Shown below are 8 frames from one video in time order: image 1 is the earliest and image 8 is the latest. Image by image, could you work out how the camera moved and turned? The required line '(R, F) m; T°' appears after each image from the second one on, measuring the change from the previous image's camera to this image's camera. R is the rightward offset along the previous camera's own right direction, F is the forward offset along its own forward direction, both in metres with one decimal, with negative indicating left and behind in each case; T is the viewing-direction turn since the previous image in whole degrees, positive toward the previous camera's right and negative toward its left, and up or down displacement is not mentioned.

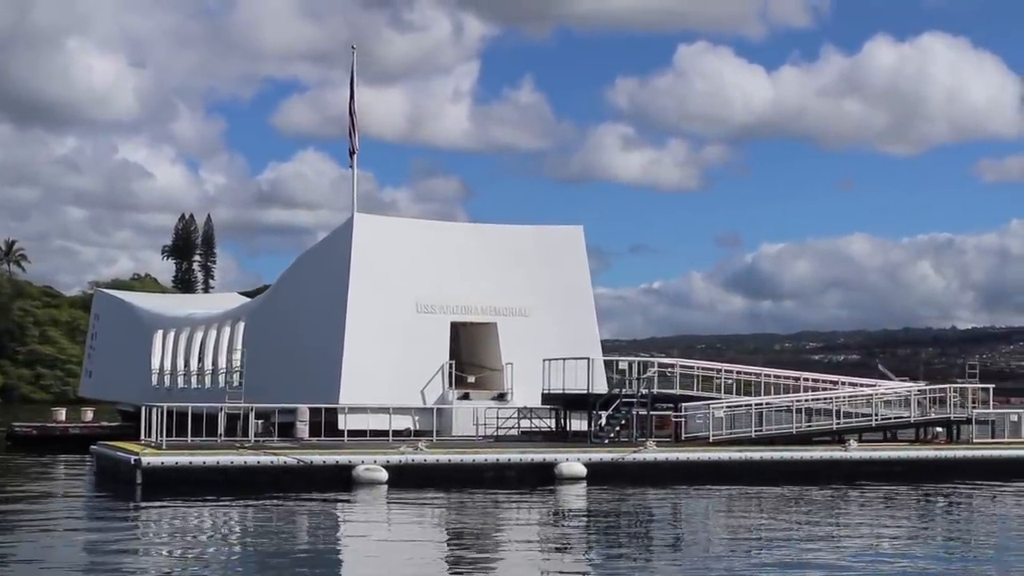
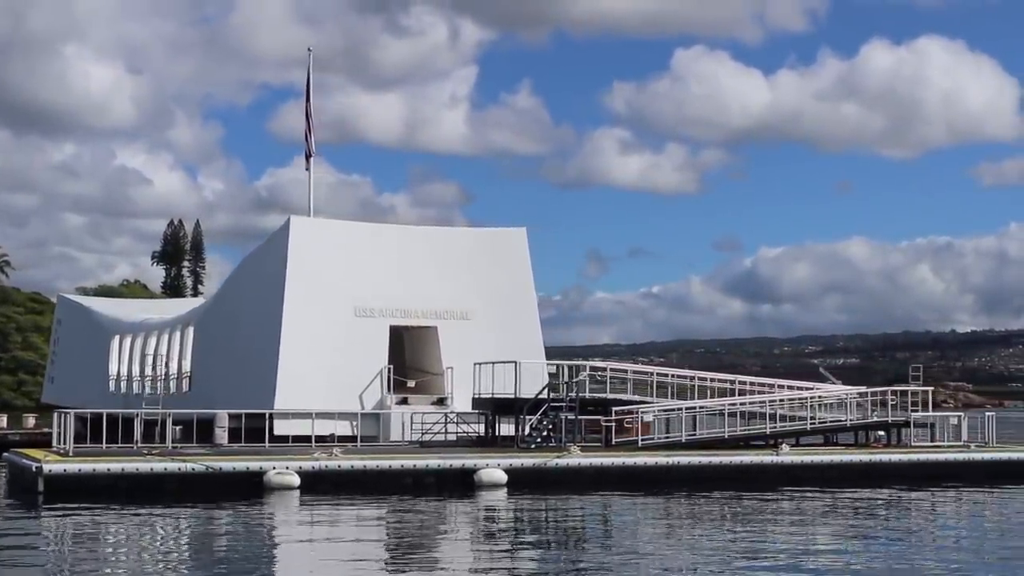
(+1.6, +0.5) m; 0°
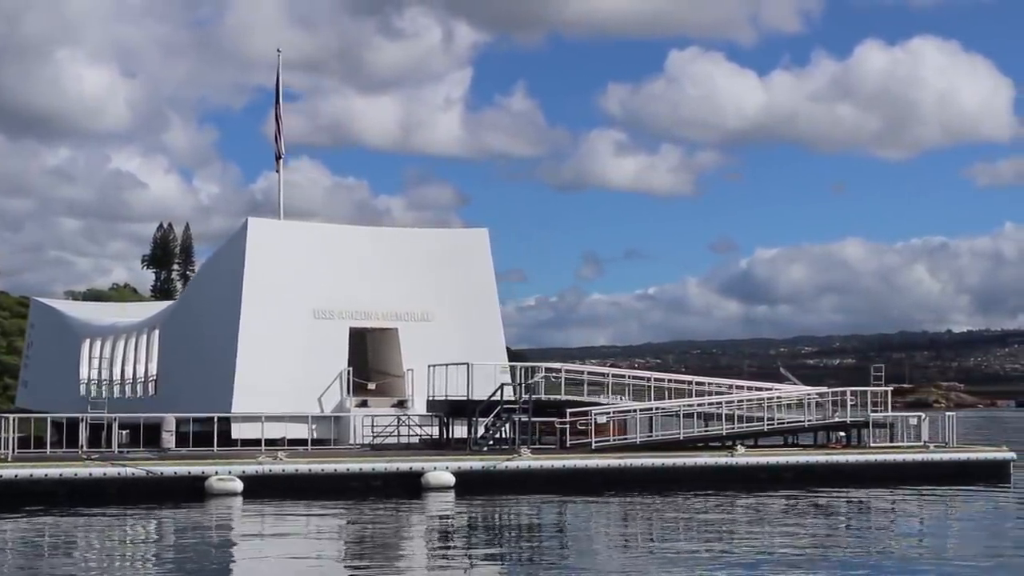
(+1.0, +0.3) m; 0°
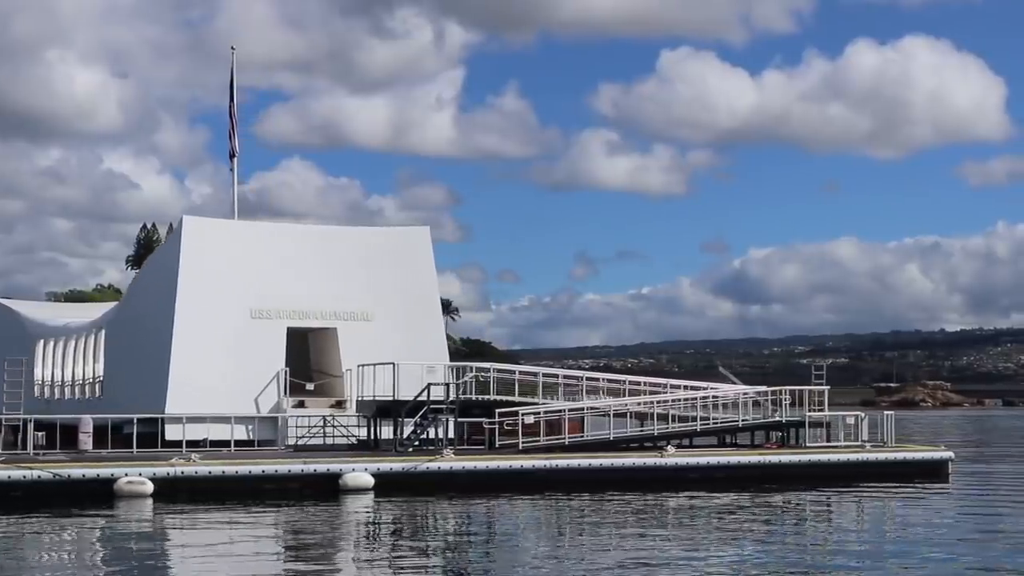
(+1.4, +0.4) m; 0°
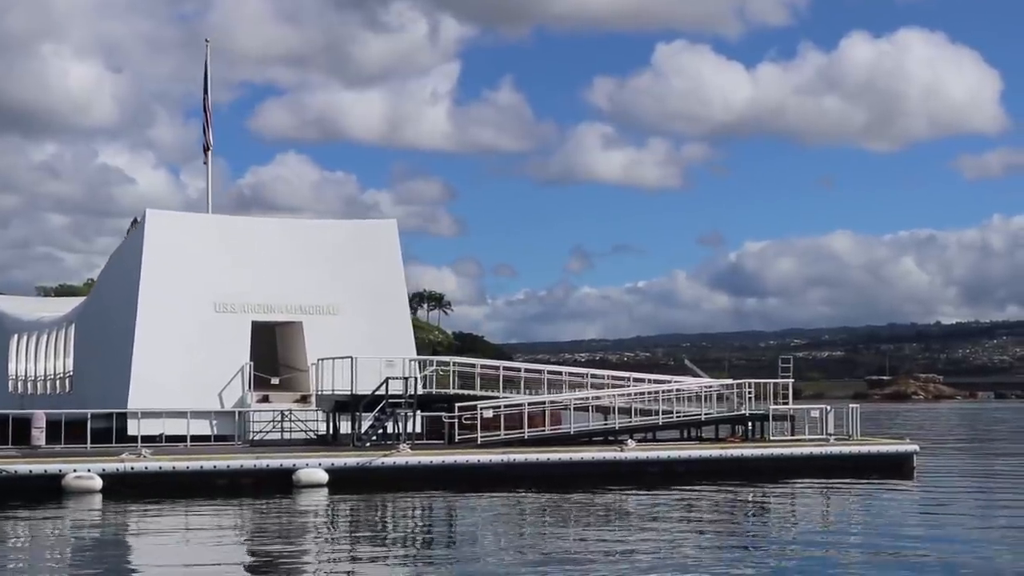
(+0.8, +0.3) m; 0°
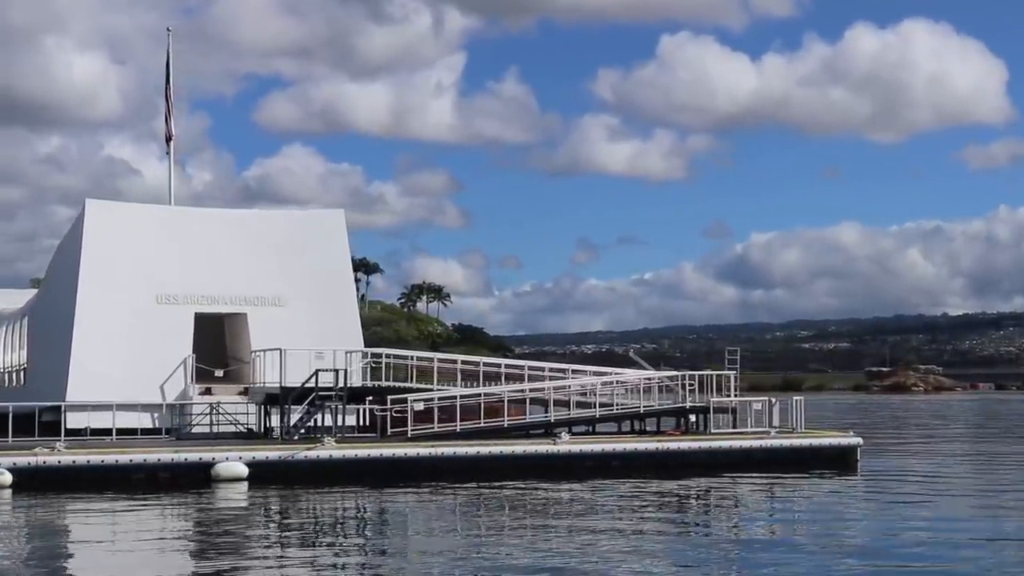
(+1.6, +0.5) m; 0°
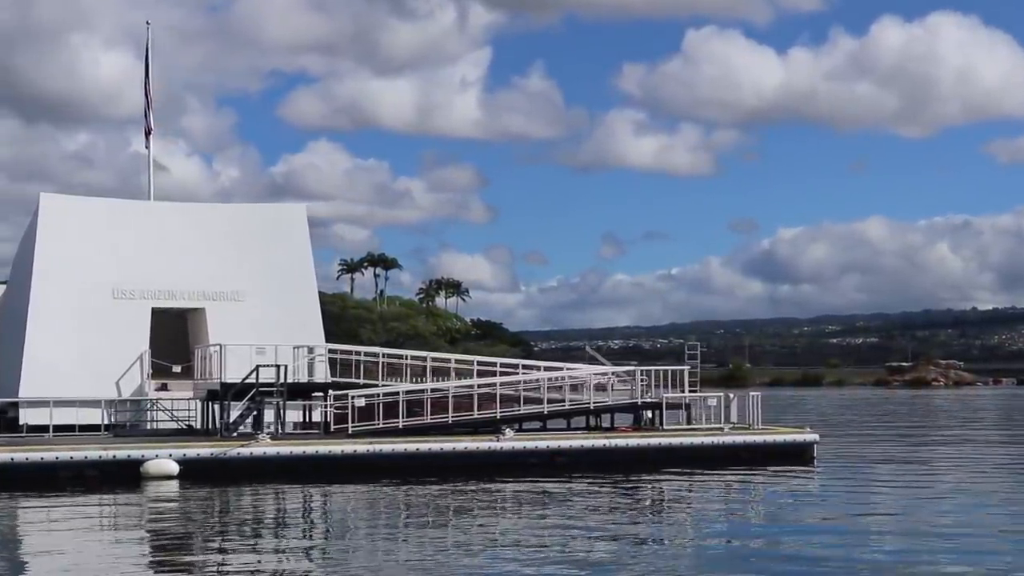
(+1.7, +0.5) m; -1°
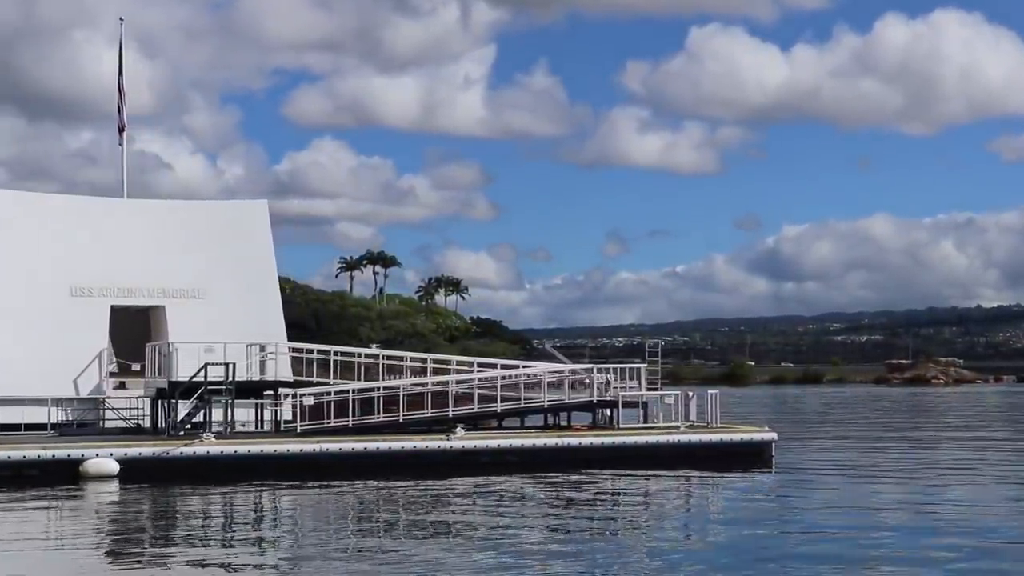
(+1.1, +0.3) m; 0°
